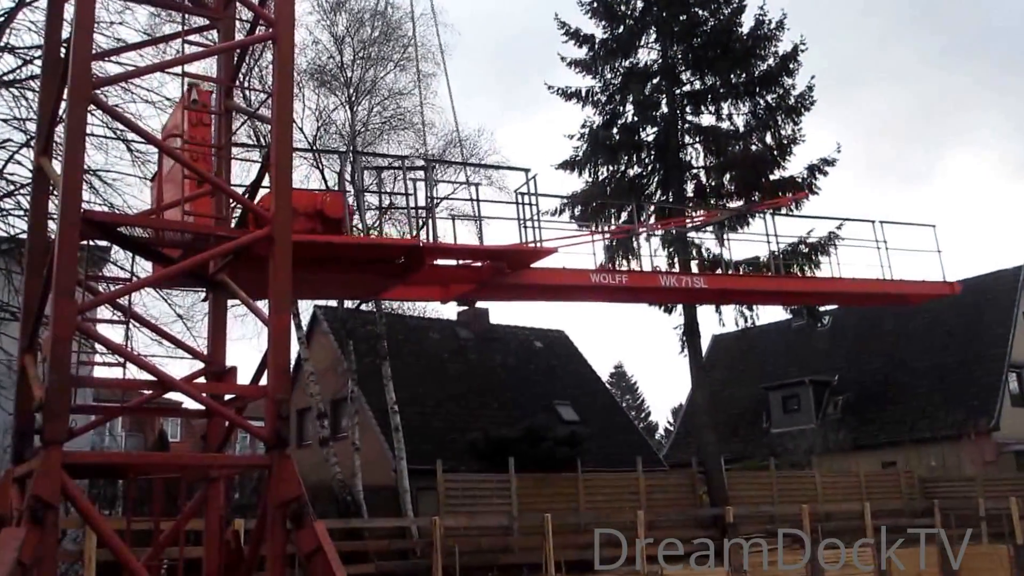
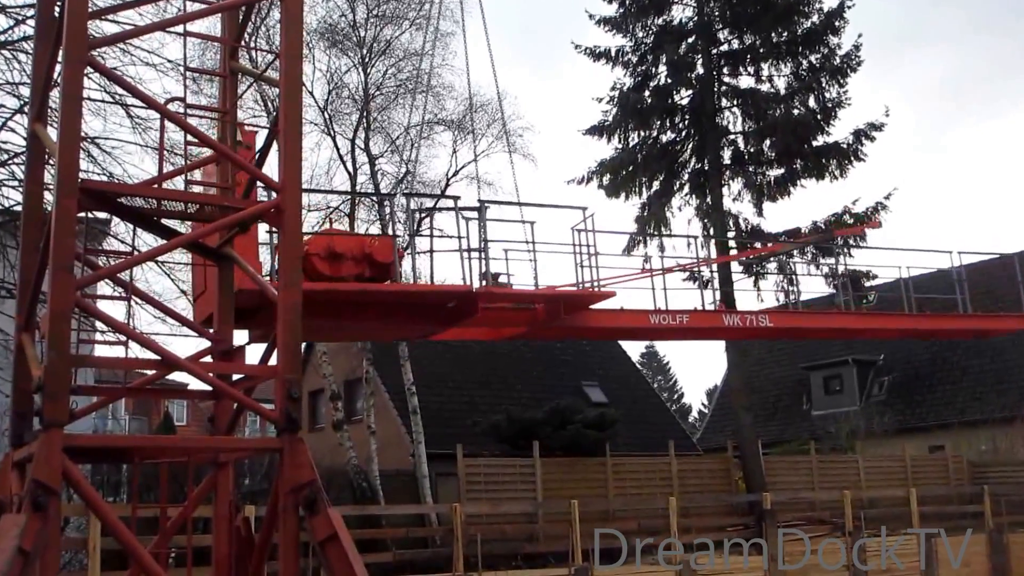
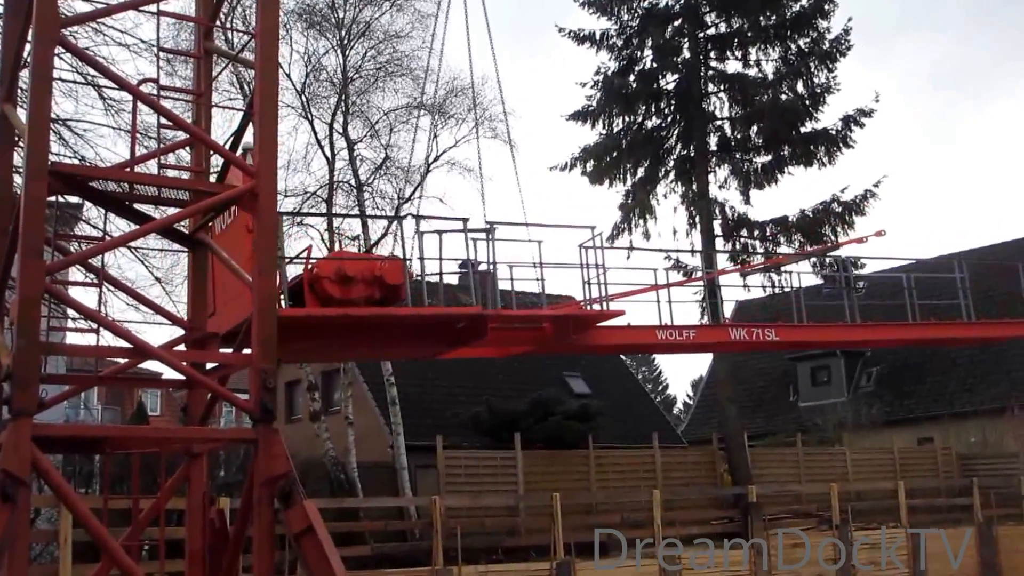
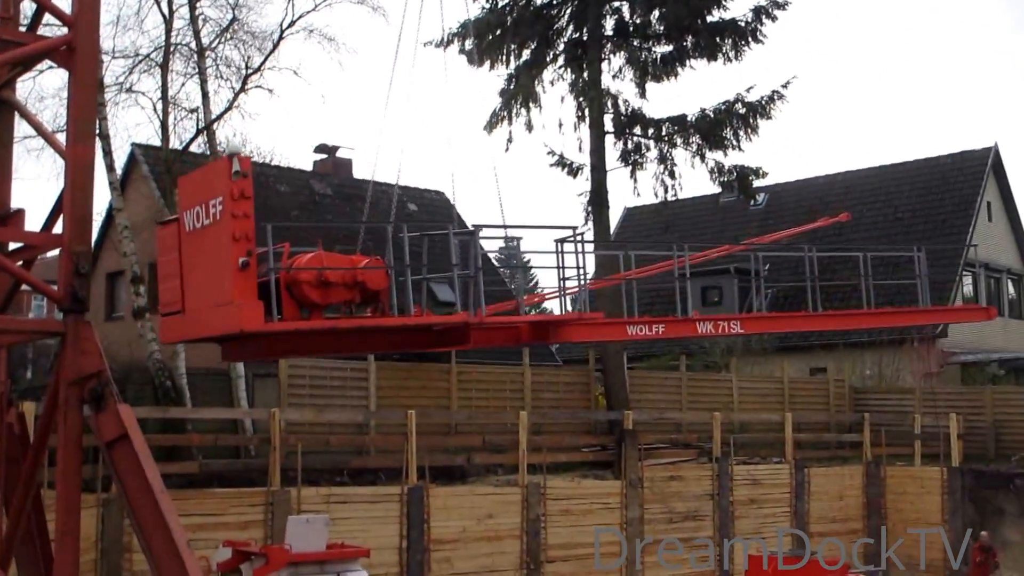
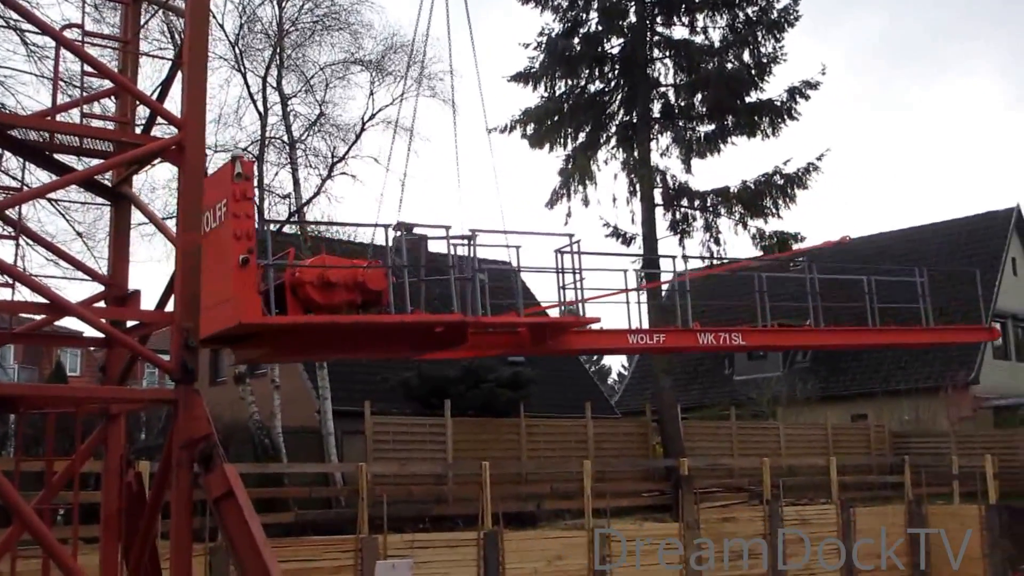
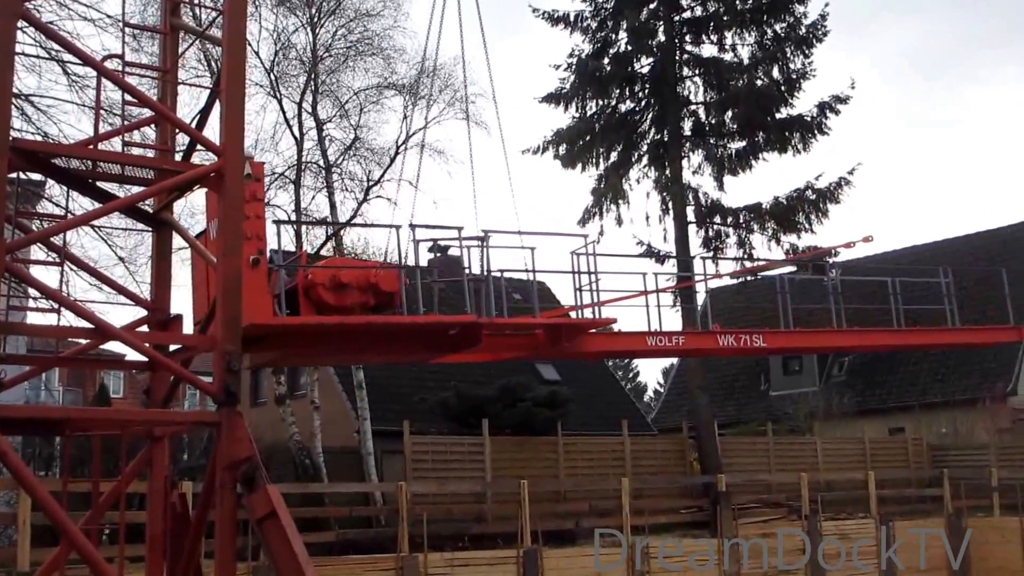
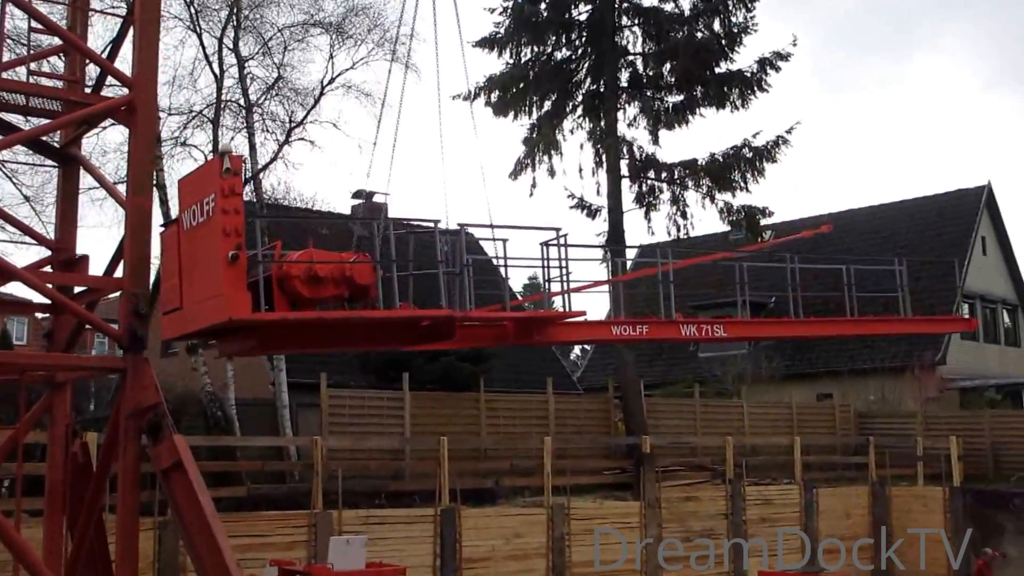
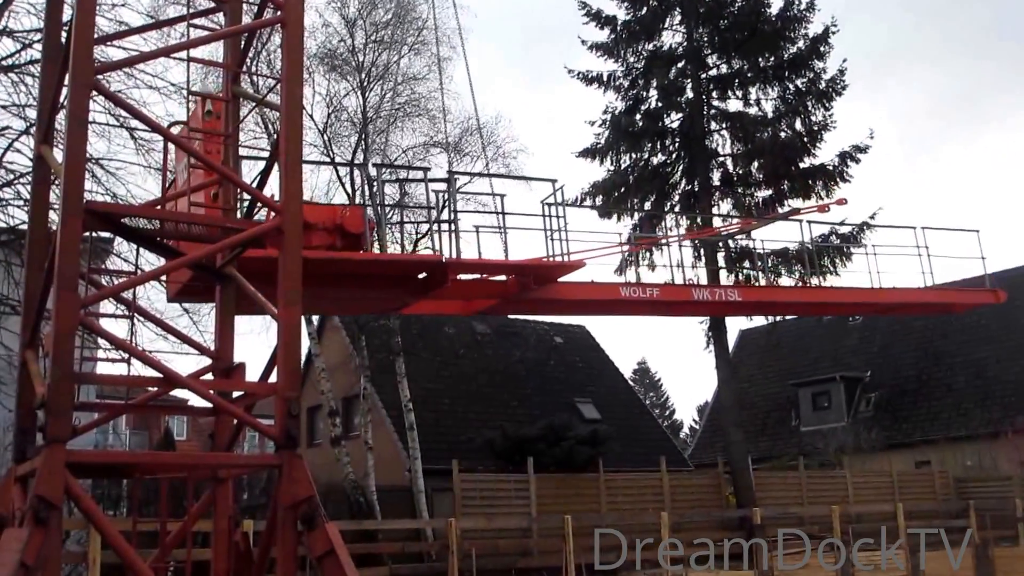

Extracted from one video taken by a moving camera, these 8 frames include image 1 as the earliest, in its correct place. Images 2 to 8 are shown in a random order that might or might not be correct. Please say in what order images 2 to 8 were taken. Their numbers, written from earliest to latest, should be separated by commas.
8, 2, 3, 6, 5, 7, 4
